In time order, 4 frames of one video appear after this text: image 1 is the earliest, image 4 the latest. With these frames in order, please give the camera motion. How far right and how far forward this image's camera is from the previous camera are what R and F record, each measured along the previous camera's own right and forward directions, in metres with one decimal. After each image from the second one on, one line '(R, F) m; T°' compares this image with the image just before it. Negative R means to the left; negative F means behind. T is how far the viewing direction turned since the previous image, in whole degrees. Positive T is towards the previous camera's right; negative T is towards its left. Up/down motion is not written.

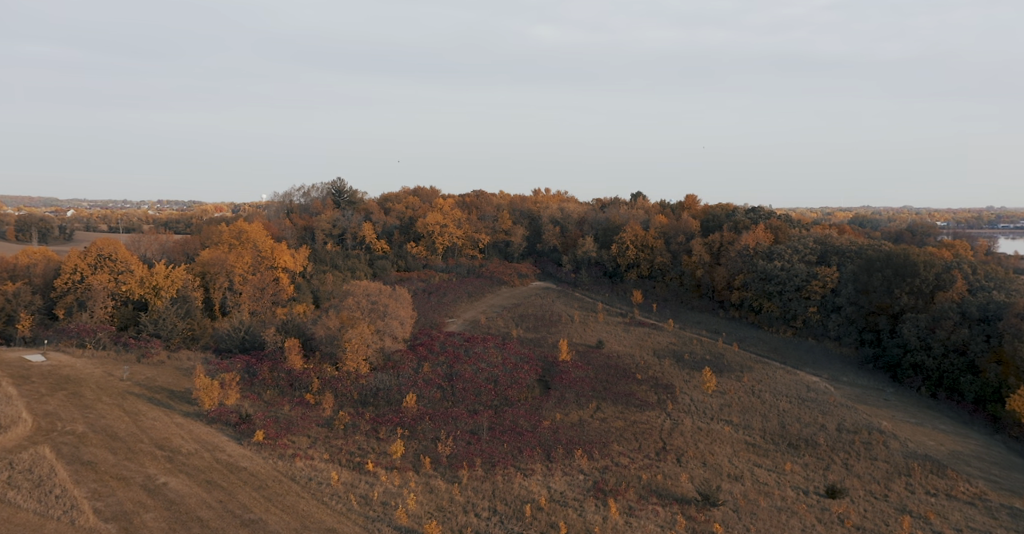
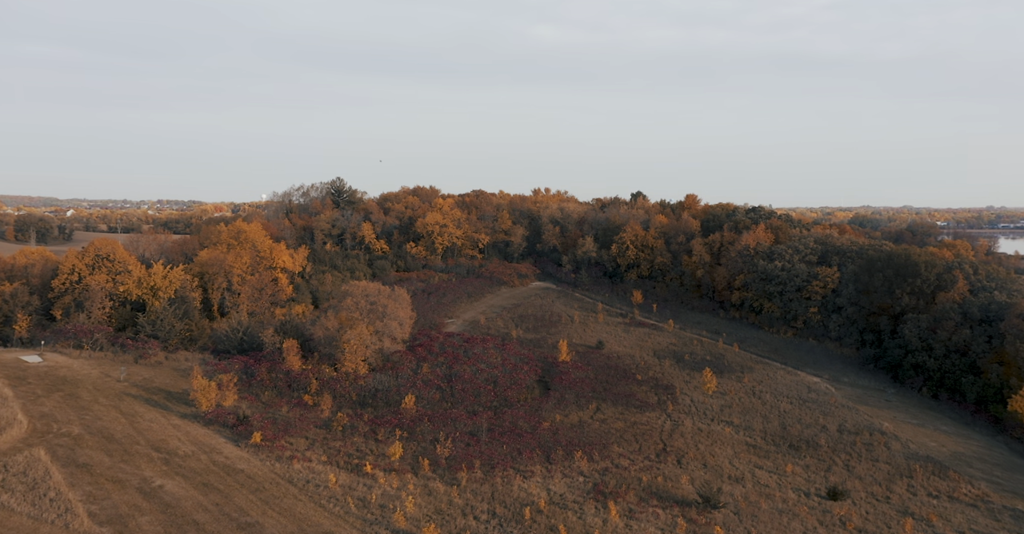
(0.0, +0.3) m; 0°
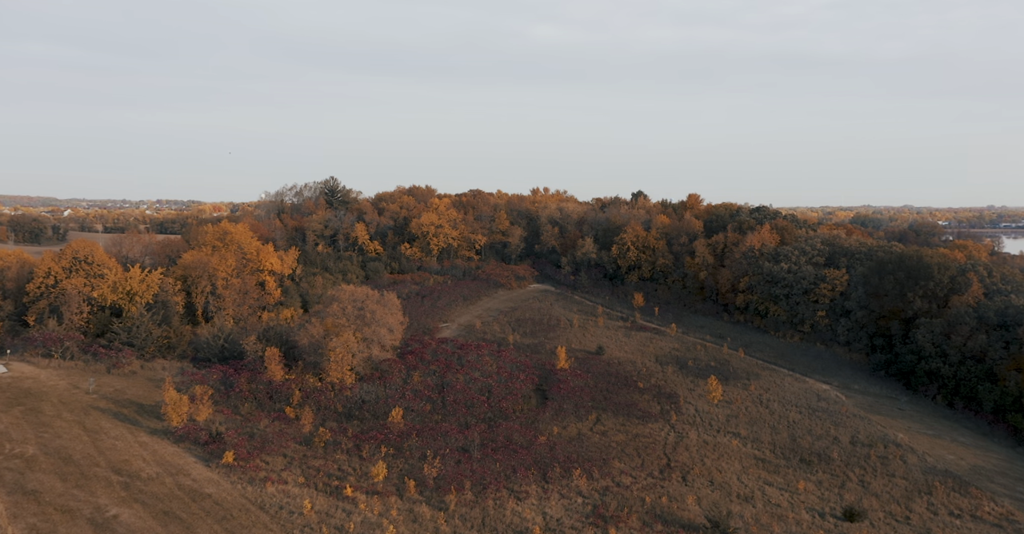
(+0.3, +3.1) m; 0°
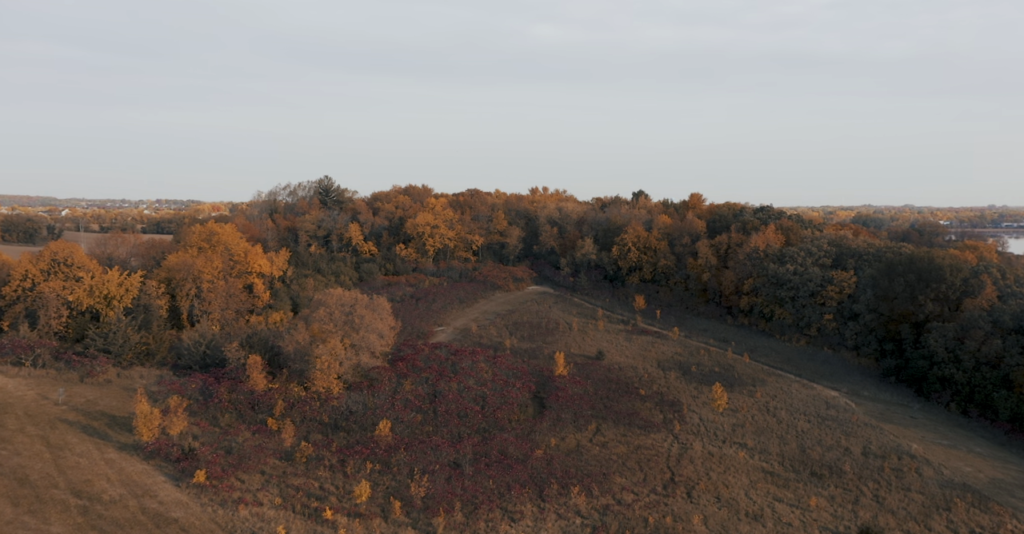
(+0.3, +2.7) m; 0°
